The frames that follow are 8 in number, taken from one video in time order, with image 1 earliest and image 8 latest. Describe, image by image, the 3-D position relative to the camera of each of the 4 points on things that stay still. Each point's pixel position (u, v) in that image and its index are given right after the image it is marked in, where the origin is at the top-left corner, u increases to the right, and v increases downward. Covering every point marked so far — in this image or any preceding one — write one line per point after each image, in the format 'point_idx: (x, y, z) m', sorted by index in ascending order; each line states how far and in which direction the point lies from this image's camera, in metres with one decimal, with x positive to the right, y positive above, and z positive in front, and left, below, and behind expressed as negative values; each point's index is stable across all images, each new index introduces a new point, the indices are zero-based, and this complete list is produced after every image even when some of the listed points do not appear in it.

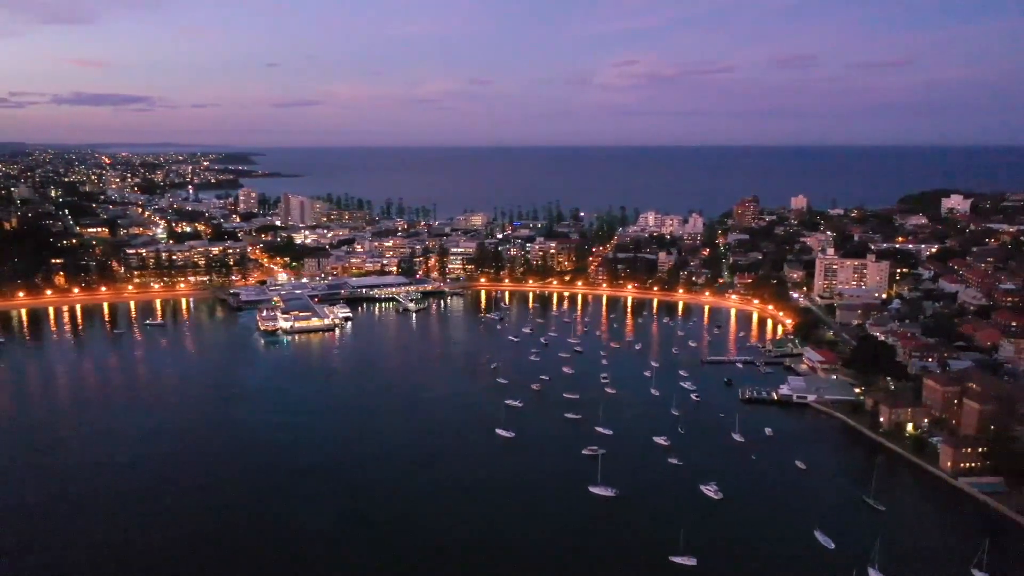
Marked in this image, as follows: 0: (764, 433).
0: (+2.3, -1.3, +7.1) m
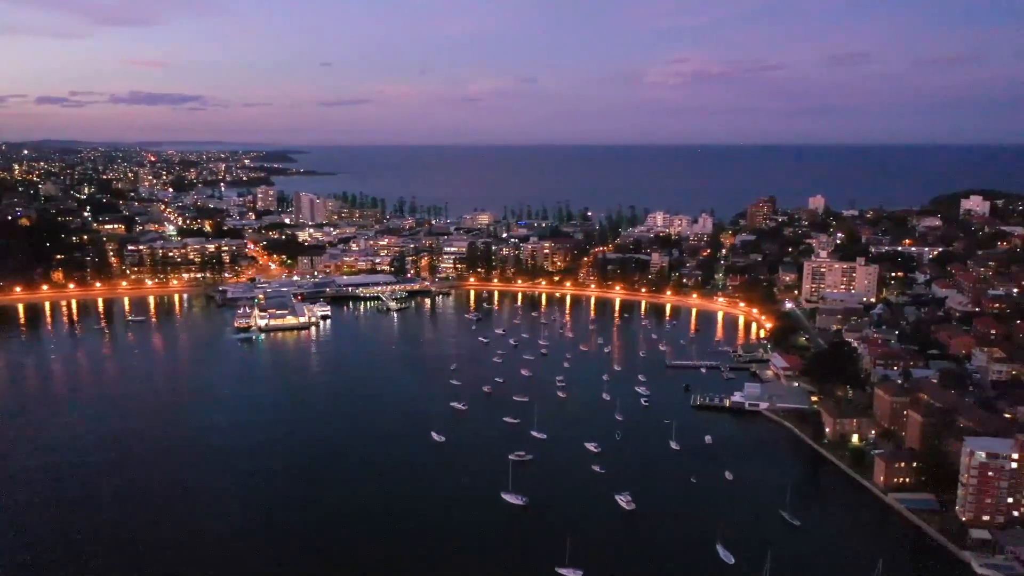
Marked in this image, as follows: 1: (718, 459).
0: (+1.7, -1.3, +6.9) m
1: (+1.7, -1.4, +6.5) m
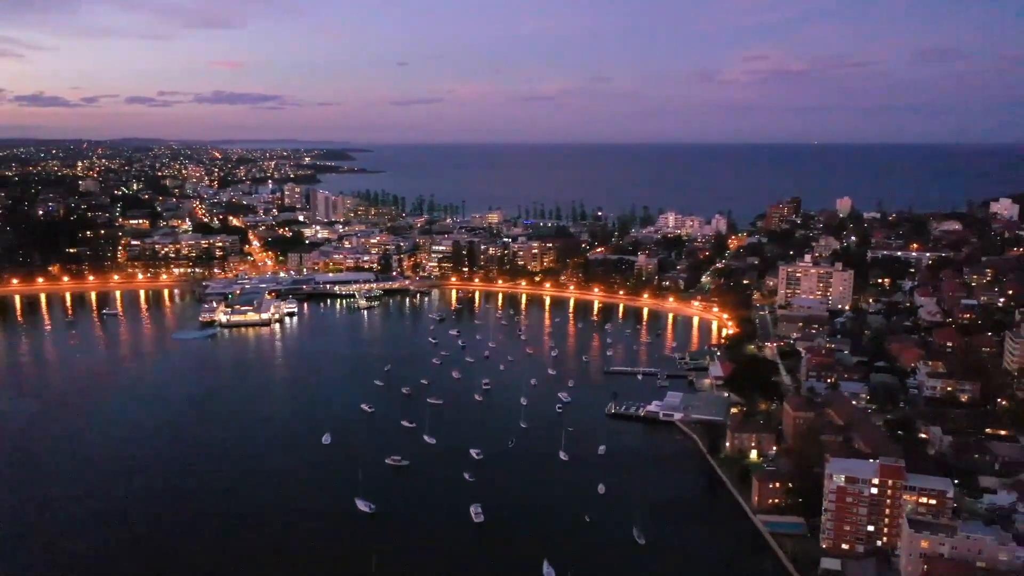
0: (+0.7, -1.4, +6.6) m
1: (+0.7, -1.5, +6.2) m
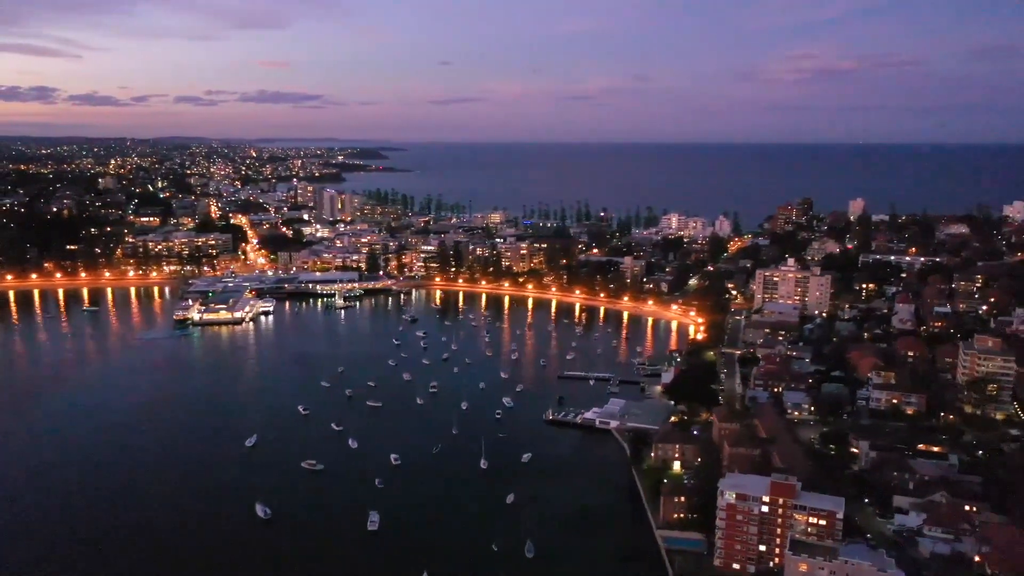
0: (0.0, -1.4, +6.4) m
1: (0.0, -1.5, +6.1) m
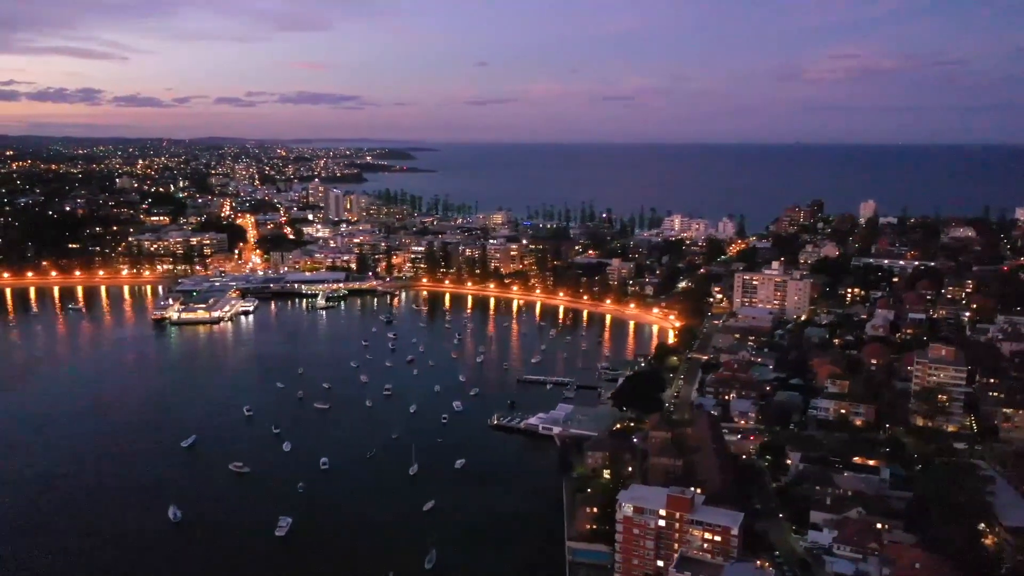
0: (-0.5, -1.4, +6.3) m
1: (-0.5, -1.5, +6.0) m
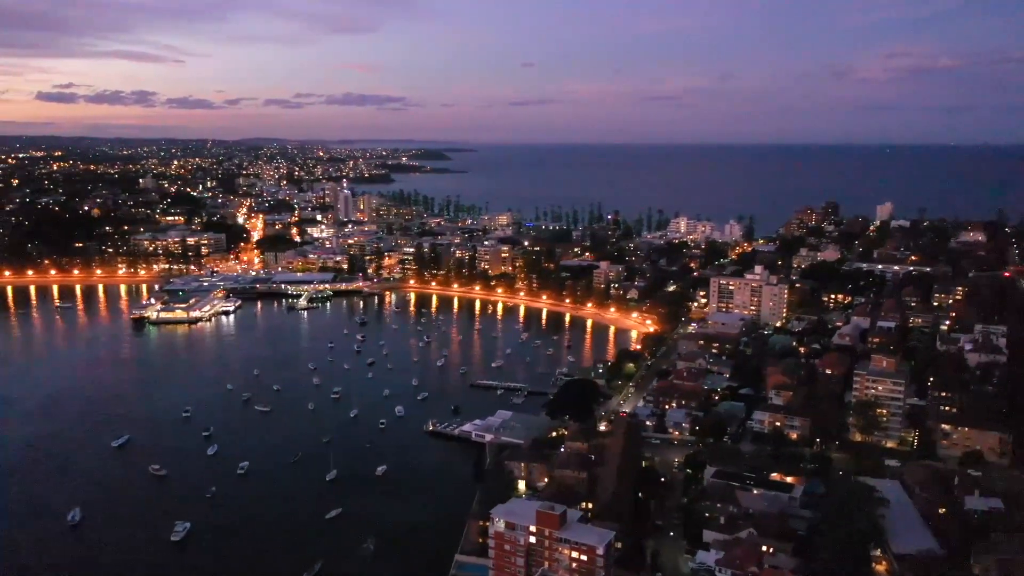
0: (-1.1, -1.5, +6.2) m
1: (-1.2, -1.5, +5.9) m
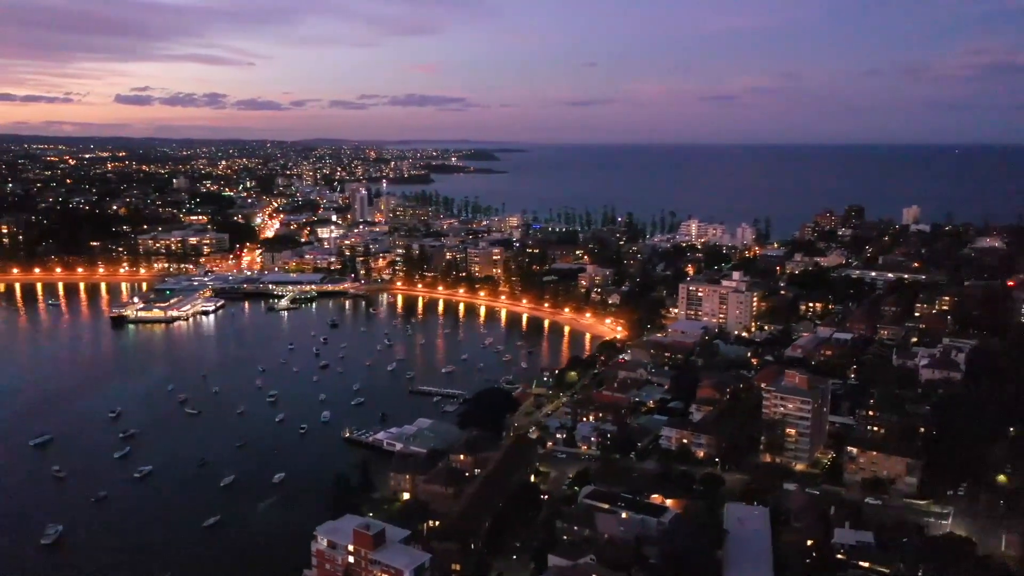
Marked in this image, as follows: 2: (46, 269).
0: (-1.9, -1.5, +6.1) m
1: (-2.0, -1.6, +5.8) m
2: (-9.2, +0.4, +15.4) m
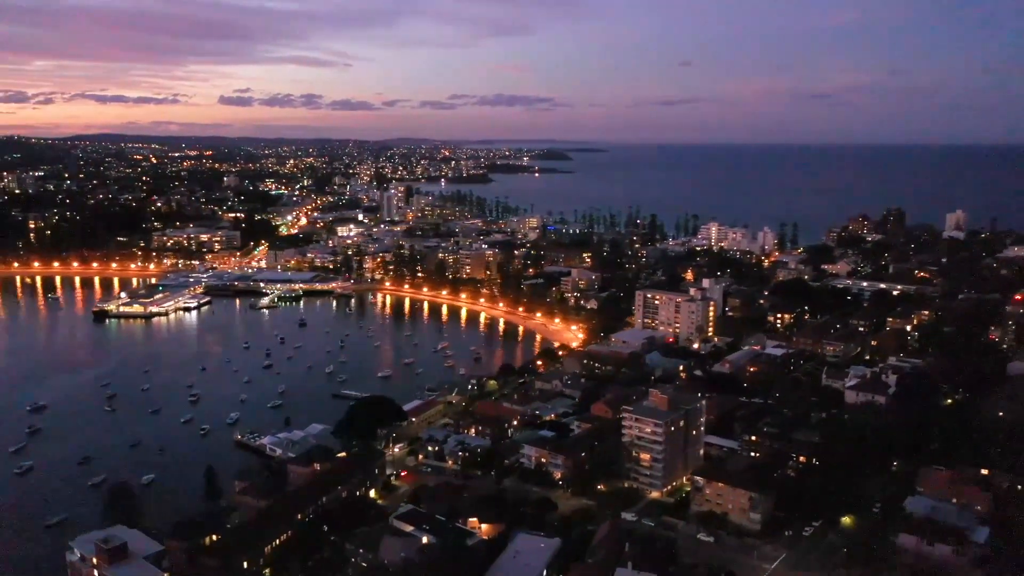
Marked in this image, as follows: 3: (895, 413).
0: (-3.0, -1.5, +6.1) m
1: (-3.1, -1.6, +5.8) m
2: (-9.2, +0.5, +16.1) m
3: (+2.9, -1.0, +6.0) m
